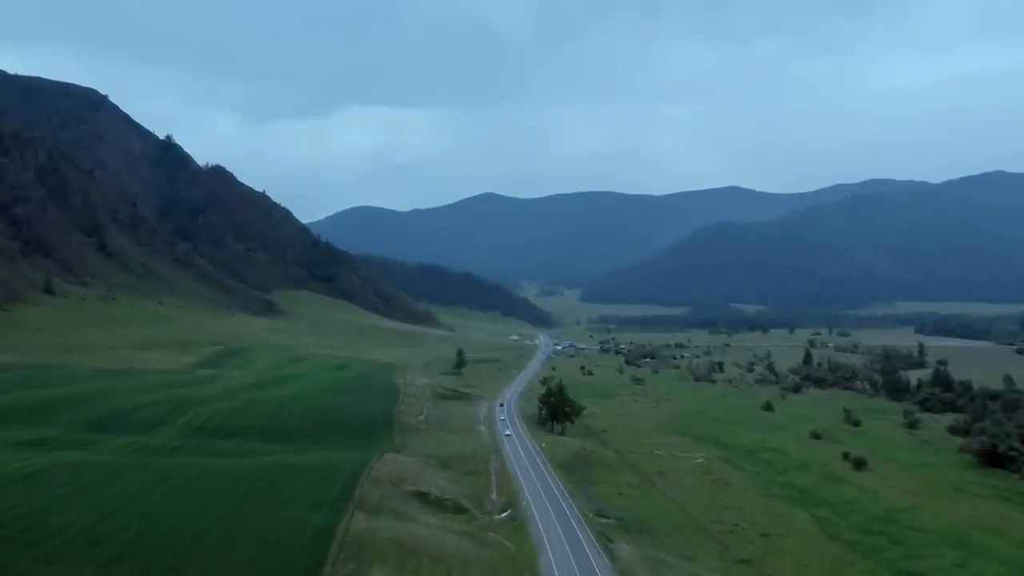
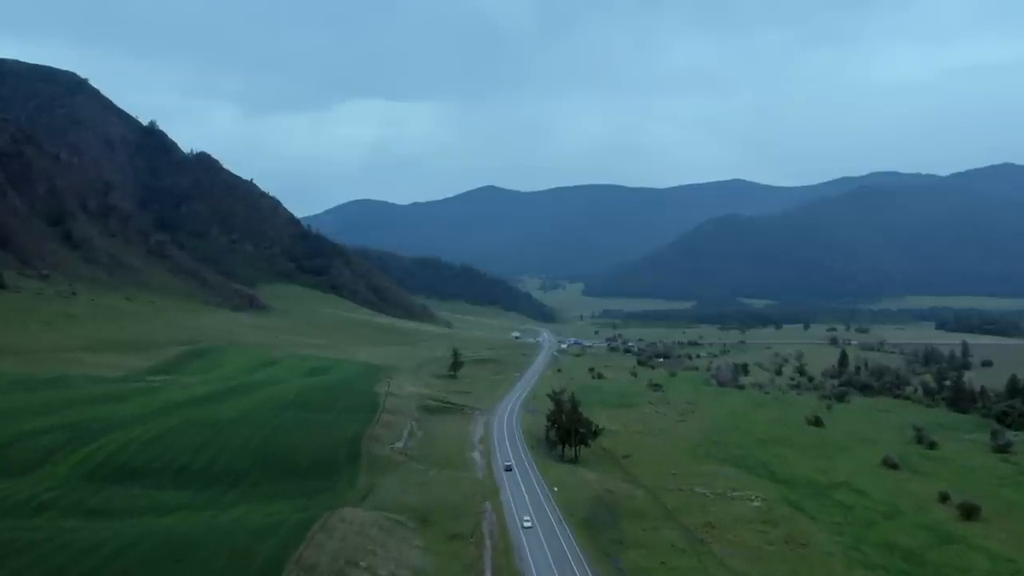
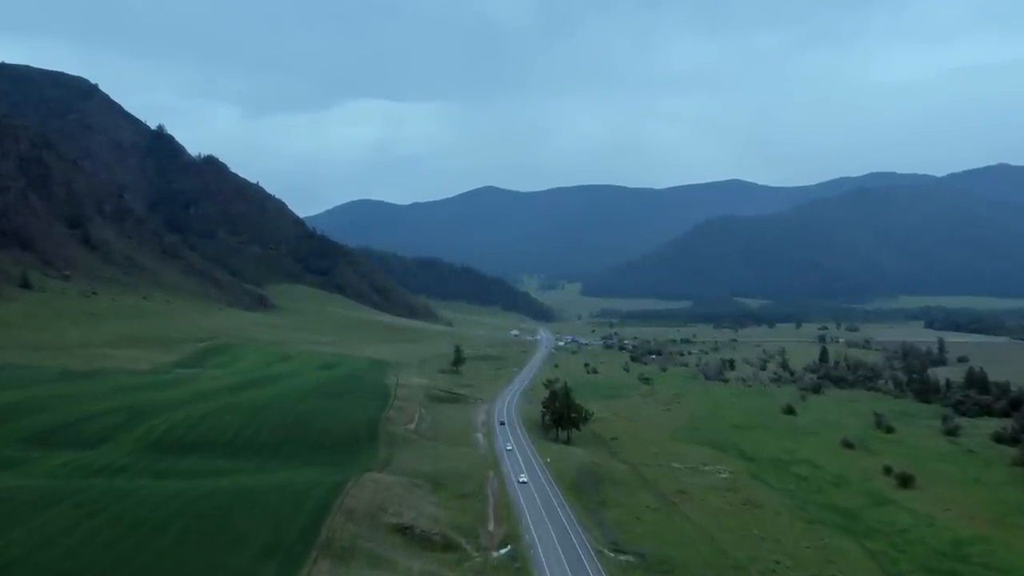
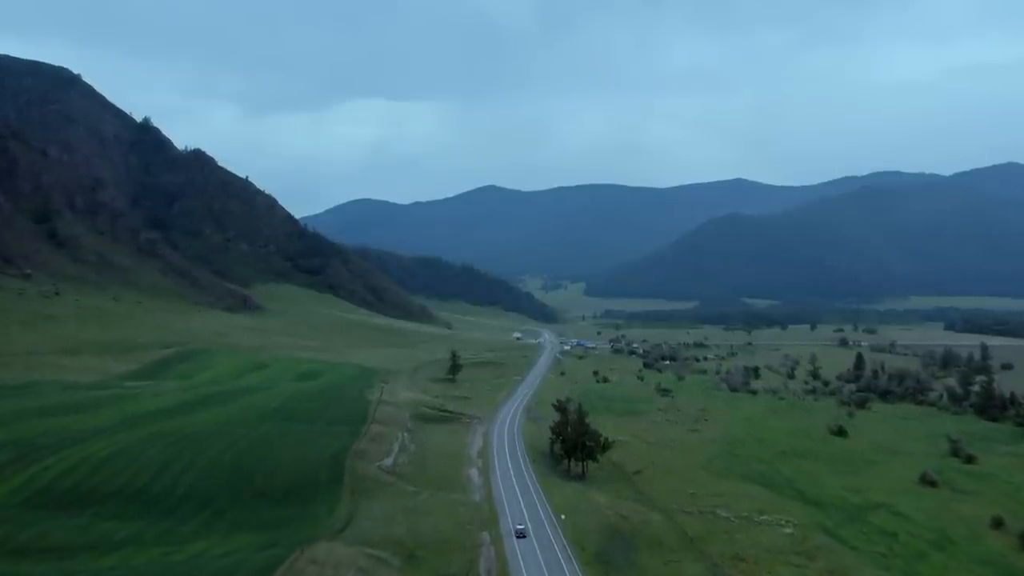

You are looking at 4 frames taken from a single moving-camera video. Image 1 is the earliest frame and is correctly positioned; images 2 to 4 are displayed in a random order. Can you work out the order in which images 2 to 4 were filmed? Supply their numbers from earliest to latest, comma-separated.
3, 2, 4
